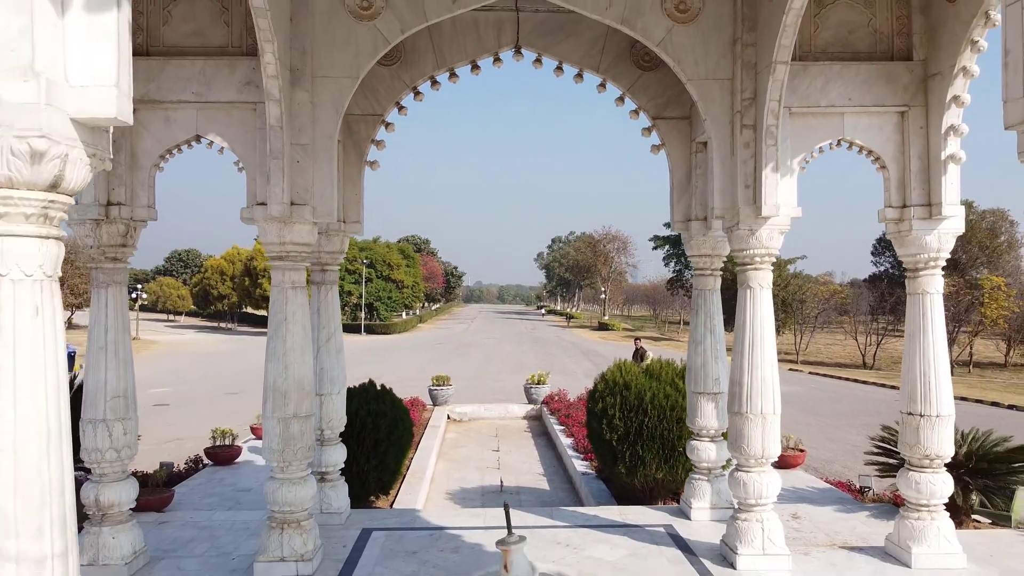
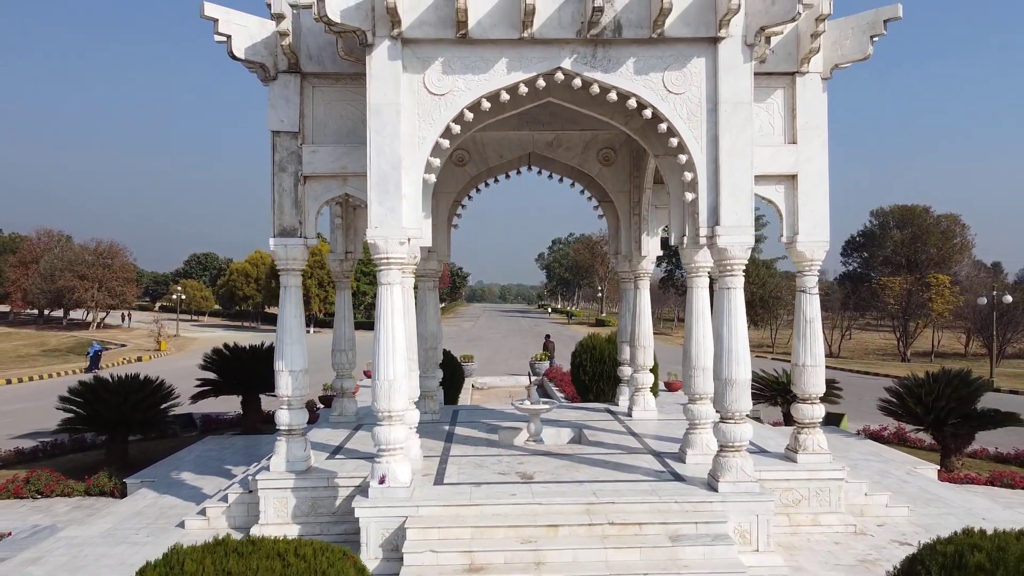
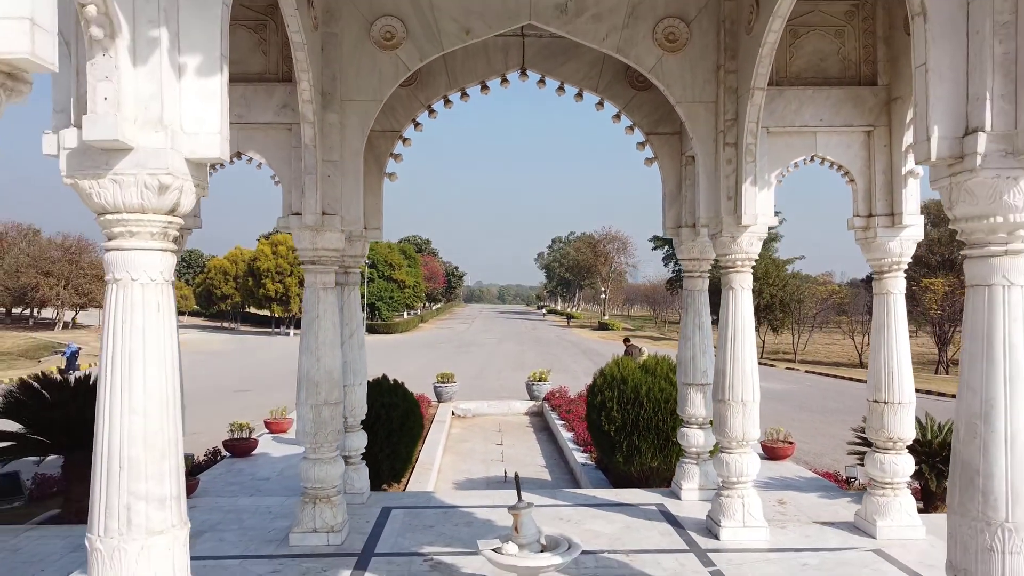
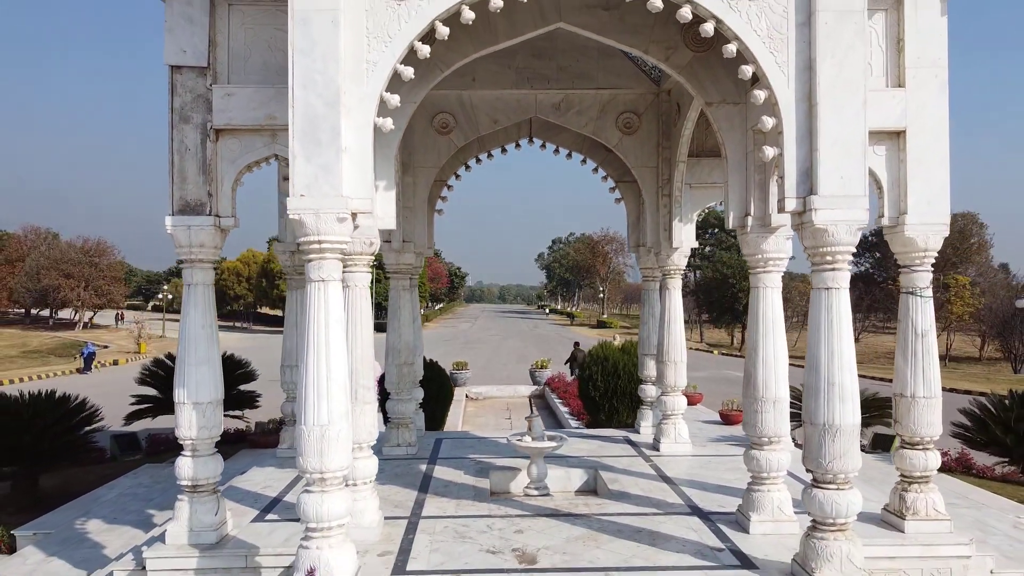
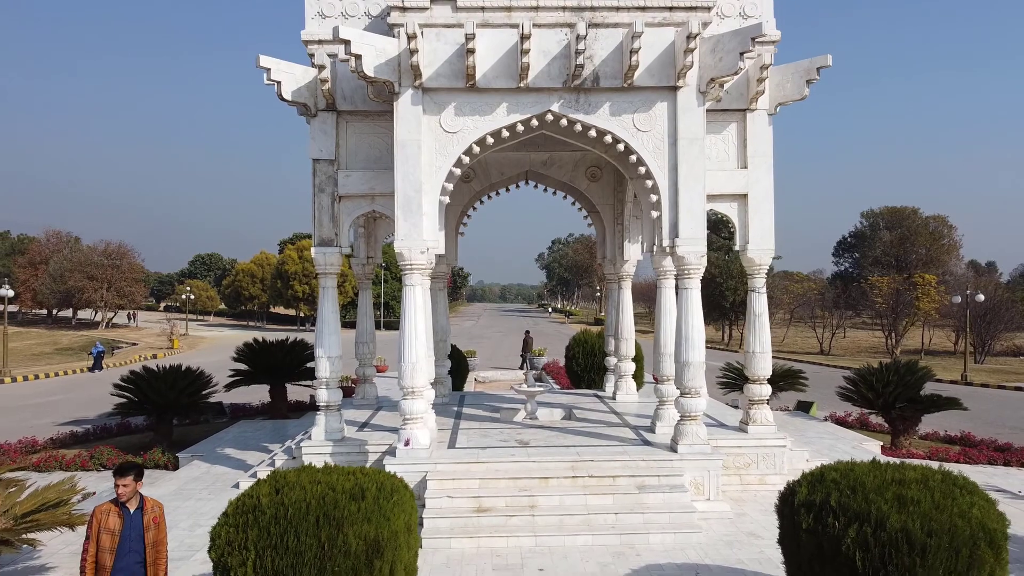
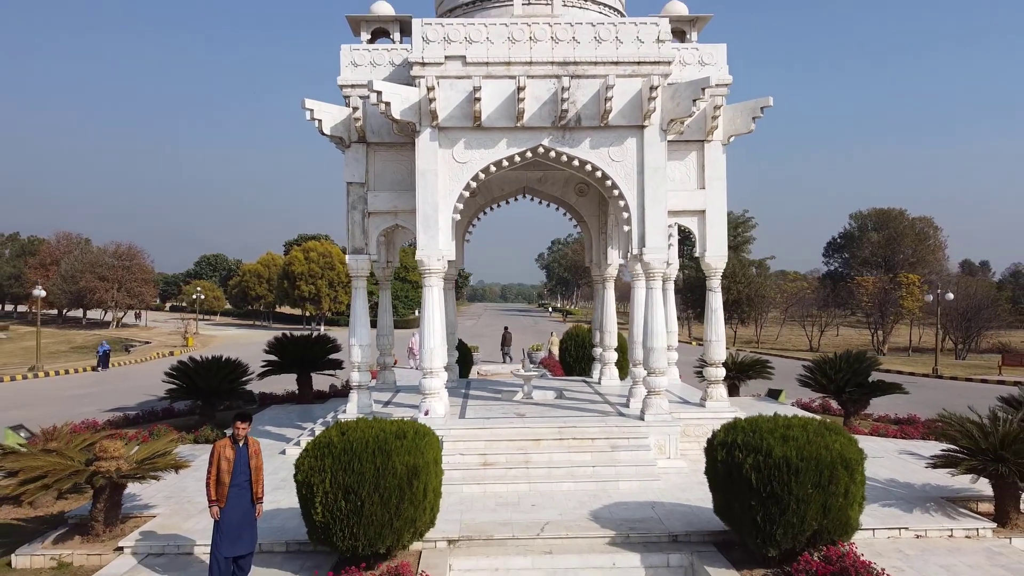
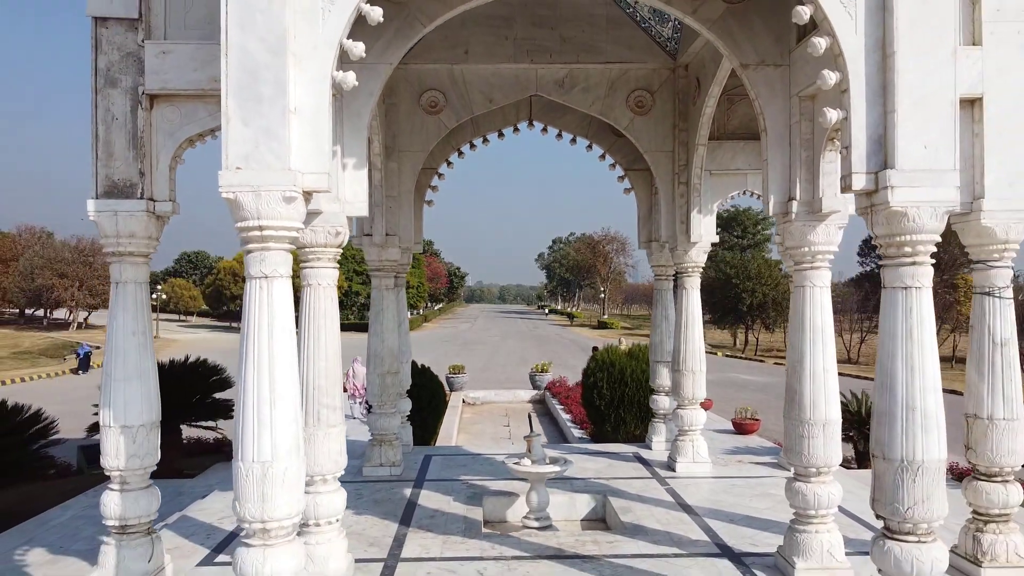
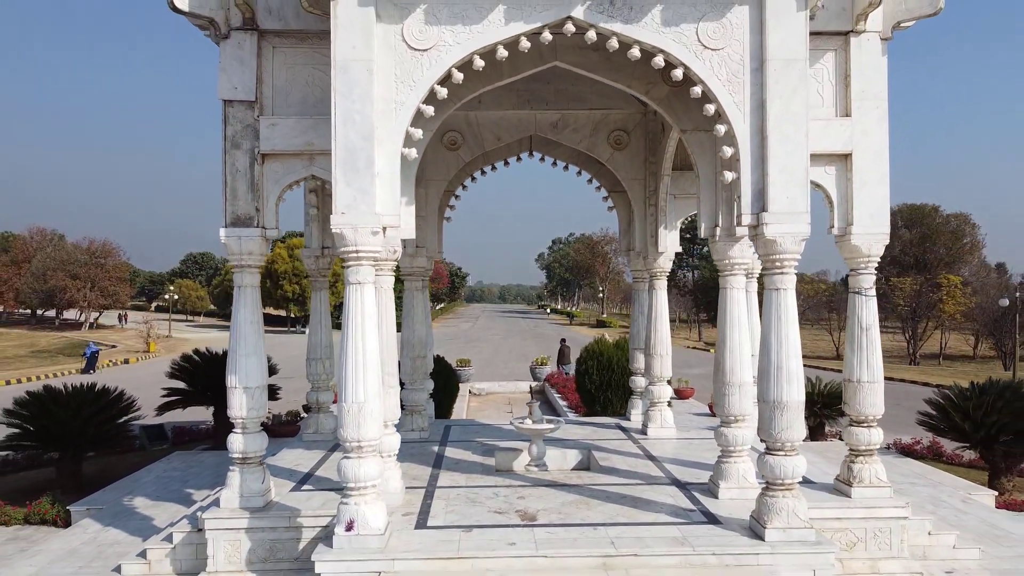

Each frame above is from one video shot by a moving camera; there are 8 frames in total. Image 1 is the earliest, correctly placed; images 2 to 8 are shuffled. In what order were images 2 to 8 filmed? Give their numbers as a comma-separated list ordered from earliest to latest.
3, 7, 4, 8, 2, 5, 6
